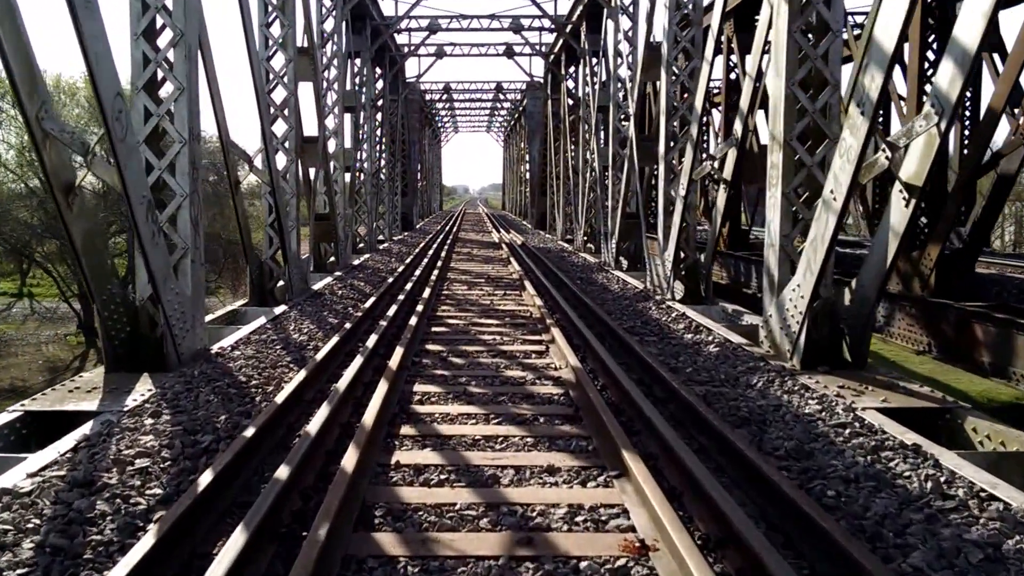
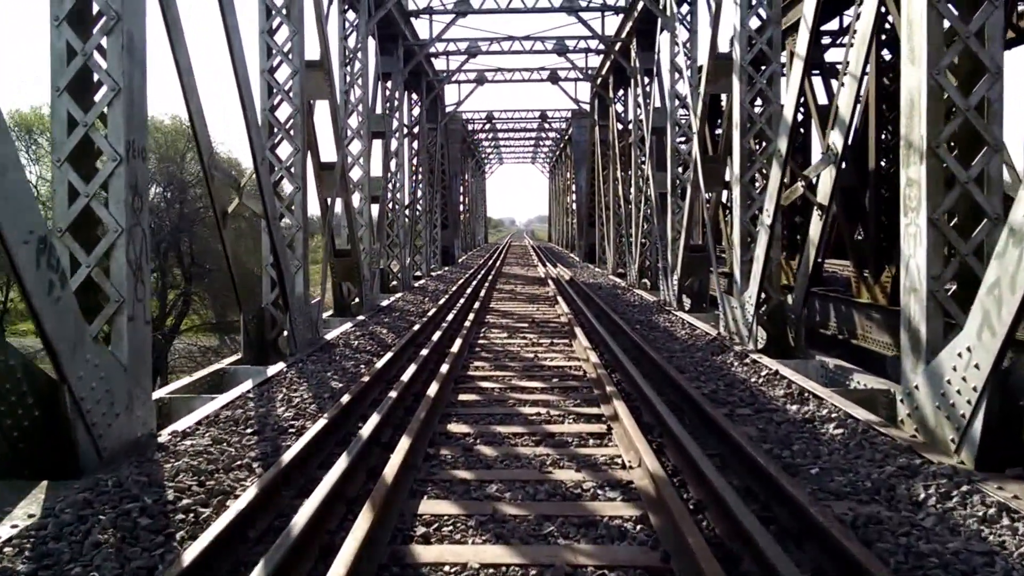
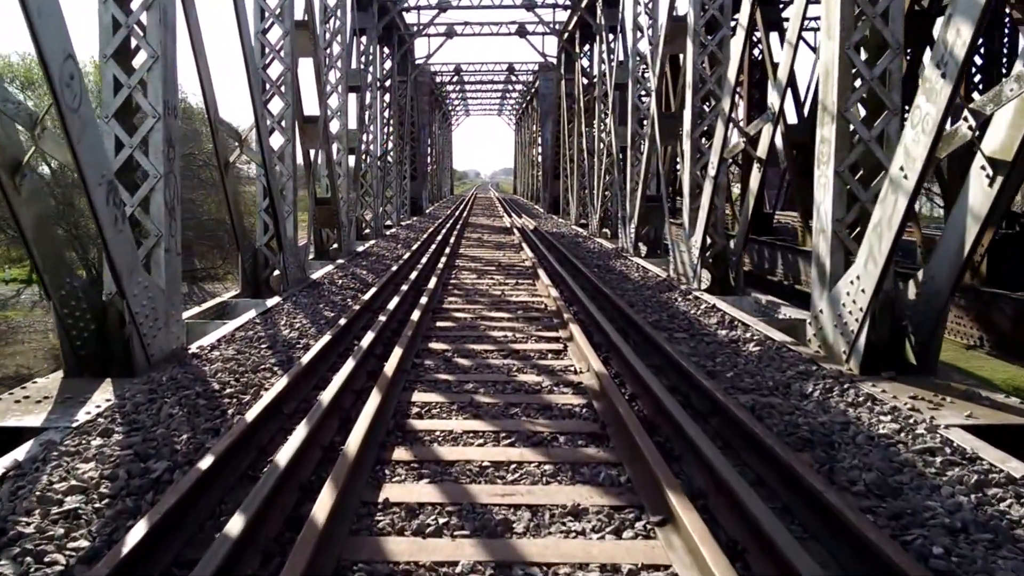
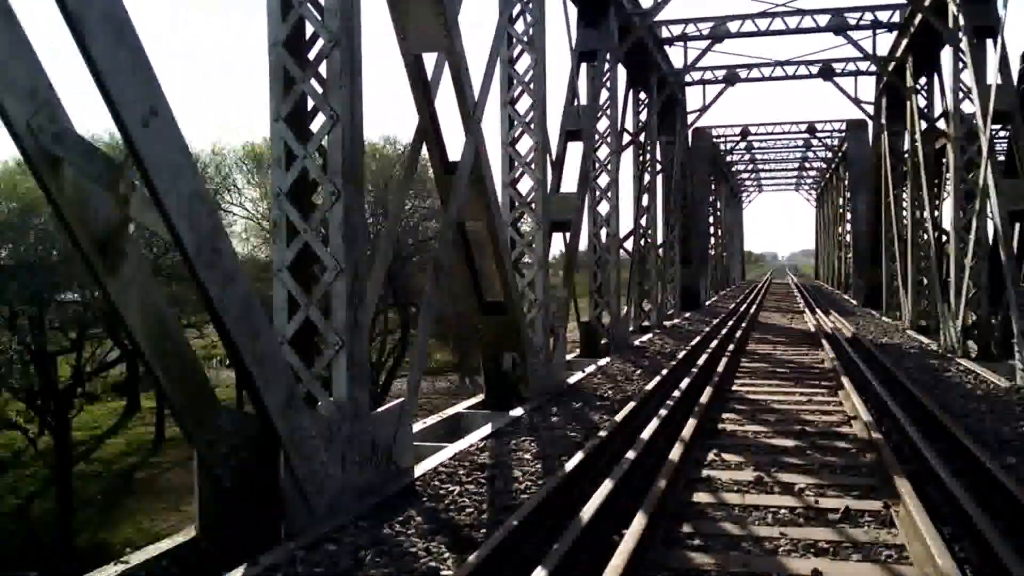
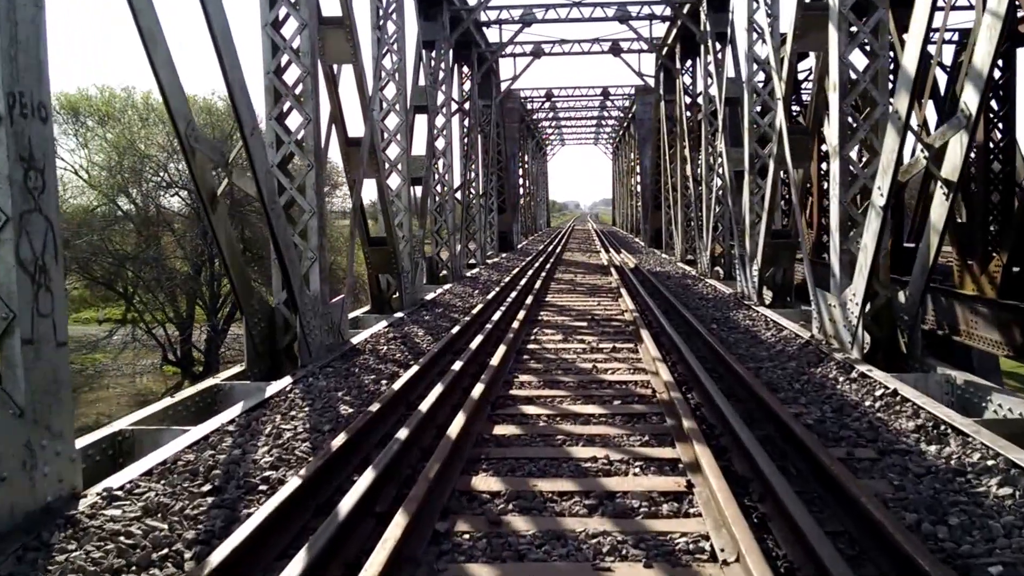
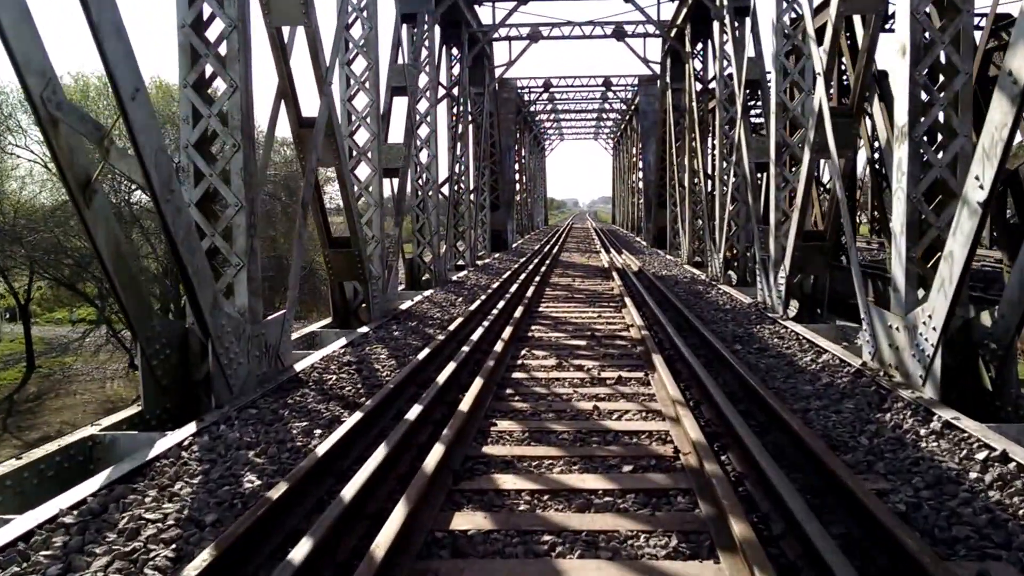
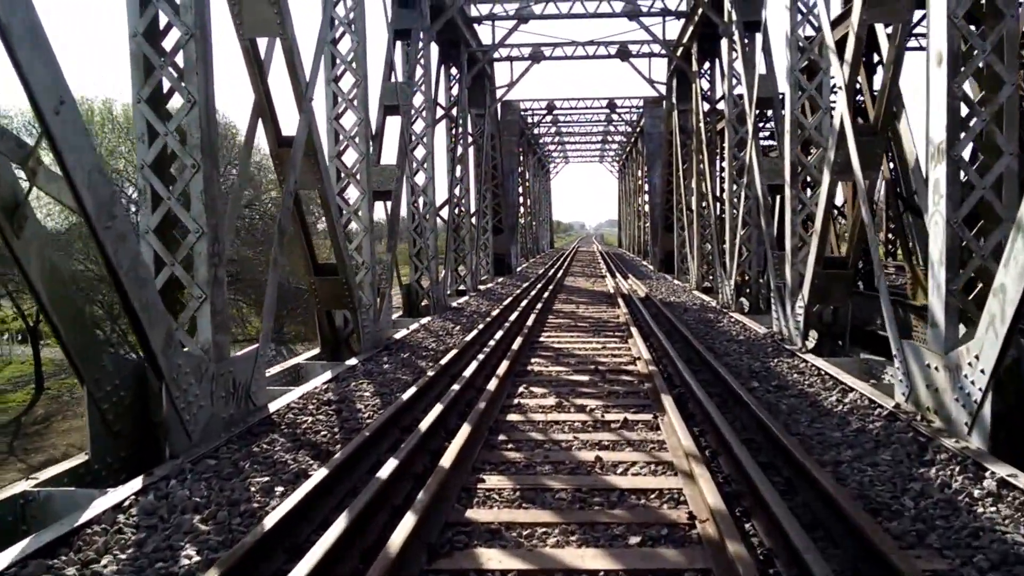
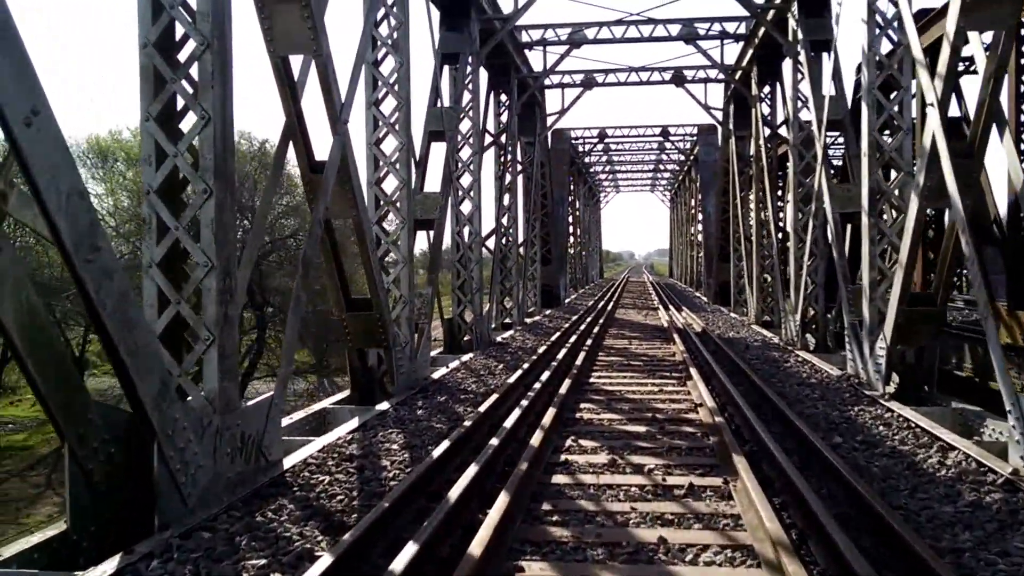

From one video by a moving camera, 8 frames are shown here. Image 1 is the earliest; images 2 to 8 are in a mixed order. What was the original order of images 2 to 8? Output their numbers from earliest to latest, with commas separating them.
3, 2, 5, 6, 7, 8, 4
